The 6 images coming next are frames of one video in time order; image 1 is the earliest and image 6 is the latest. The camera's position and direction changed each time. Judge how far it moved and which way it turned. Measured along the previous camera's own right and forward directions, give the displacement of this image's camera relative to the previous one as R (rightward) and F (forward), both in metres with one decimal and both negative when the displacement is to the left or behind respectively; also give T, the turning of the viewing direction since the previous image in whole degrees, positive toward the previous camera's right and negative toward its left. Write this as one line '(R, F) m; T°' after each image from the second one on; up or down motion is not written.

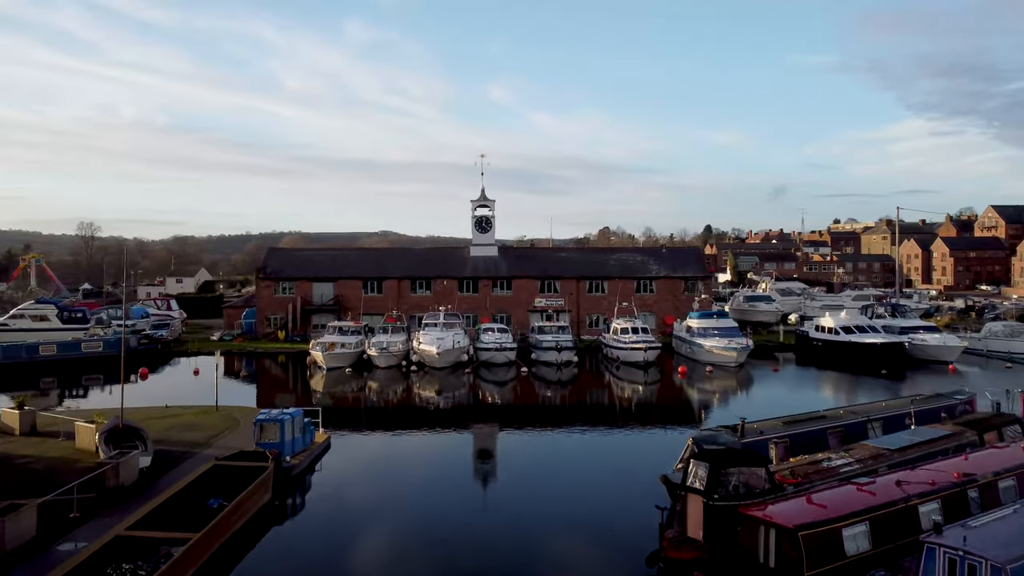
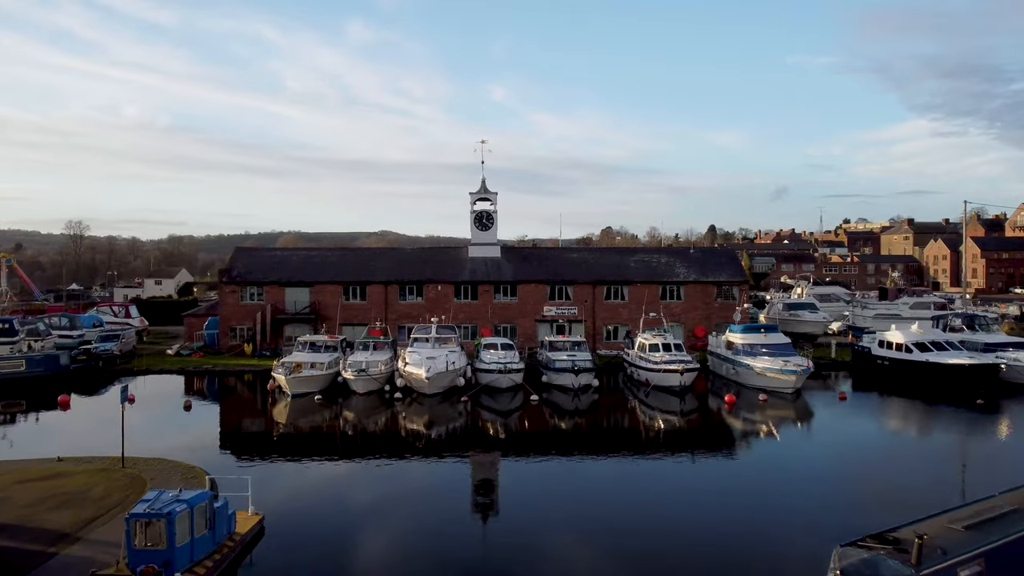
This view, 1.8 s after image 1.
(-0.3, +6.2) m; 0°
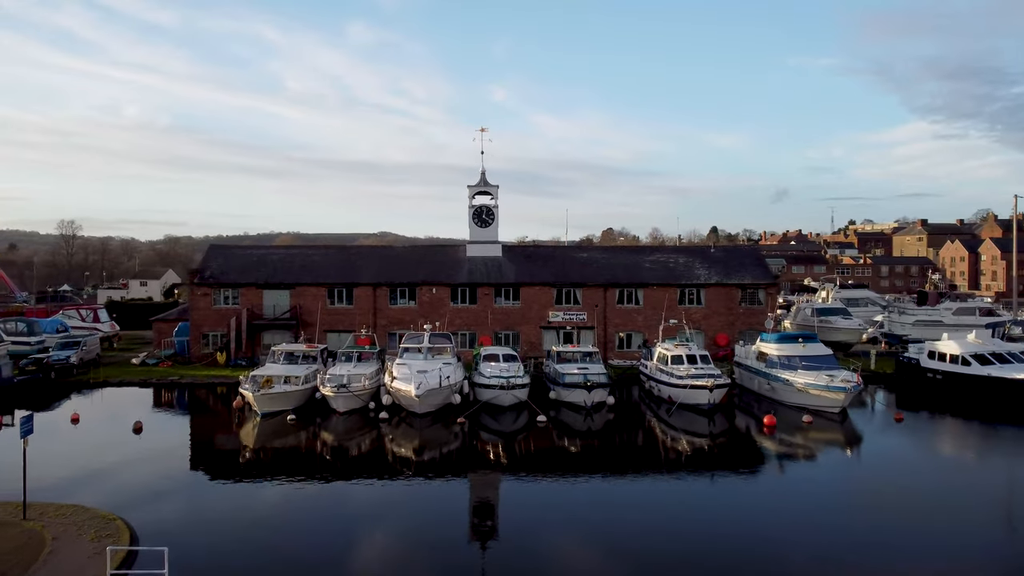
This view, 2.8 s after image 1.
(-0.1, +3.7) m; 0°
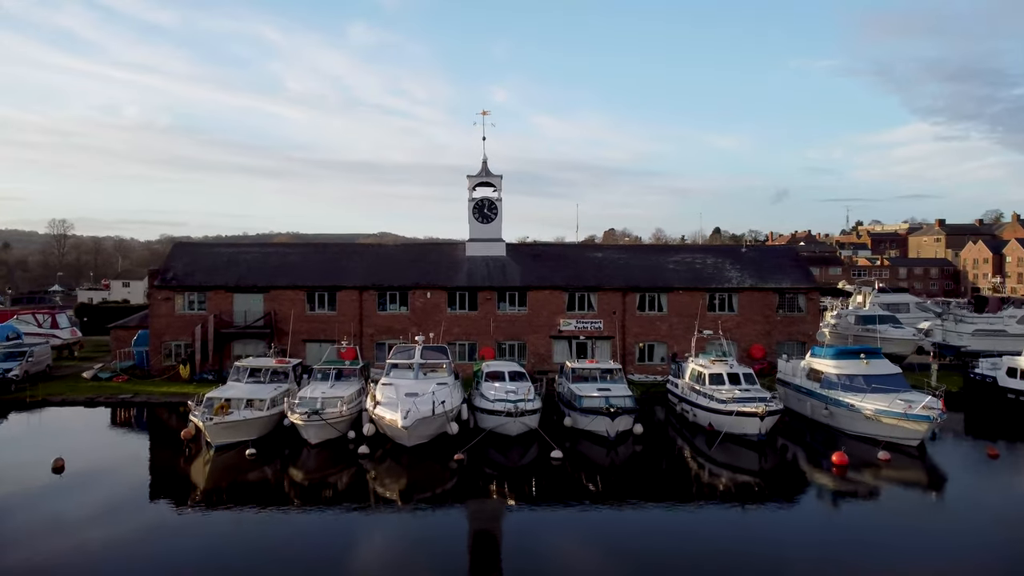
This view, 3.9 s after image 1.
(-0.3, +4.2) m; 0°
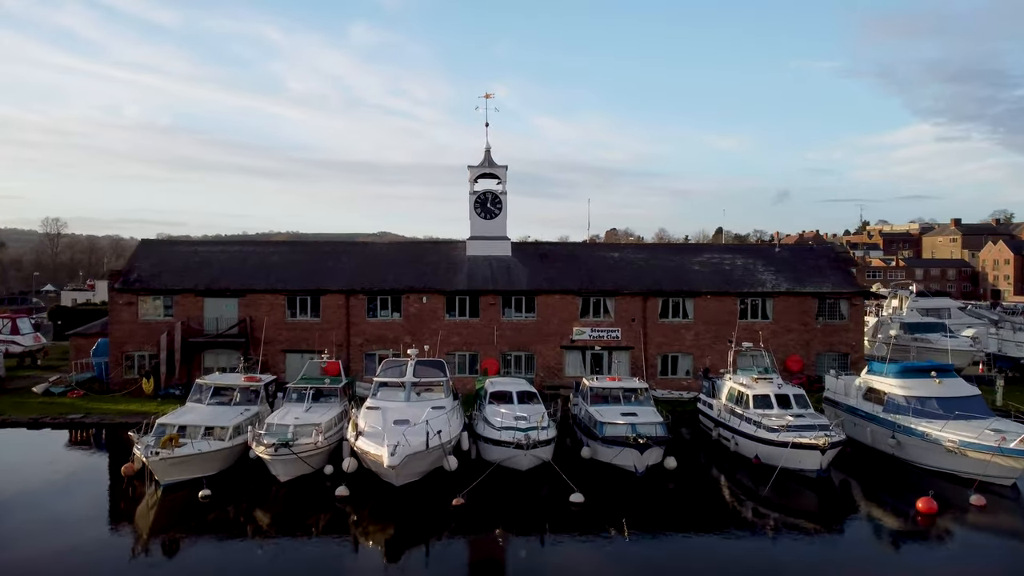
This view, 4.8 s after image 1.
(-0.3, +3.4) m; 0°
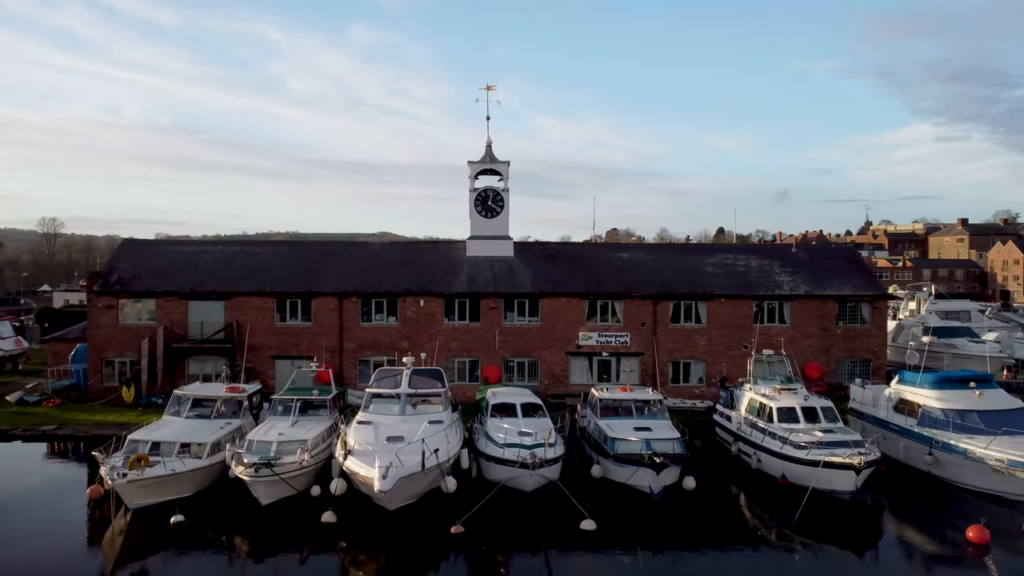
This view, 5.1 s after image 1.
(-0.1, +1.5) m; 0°
